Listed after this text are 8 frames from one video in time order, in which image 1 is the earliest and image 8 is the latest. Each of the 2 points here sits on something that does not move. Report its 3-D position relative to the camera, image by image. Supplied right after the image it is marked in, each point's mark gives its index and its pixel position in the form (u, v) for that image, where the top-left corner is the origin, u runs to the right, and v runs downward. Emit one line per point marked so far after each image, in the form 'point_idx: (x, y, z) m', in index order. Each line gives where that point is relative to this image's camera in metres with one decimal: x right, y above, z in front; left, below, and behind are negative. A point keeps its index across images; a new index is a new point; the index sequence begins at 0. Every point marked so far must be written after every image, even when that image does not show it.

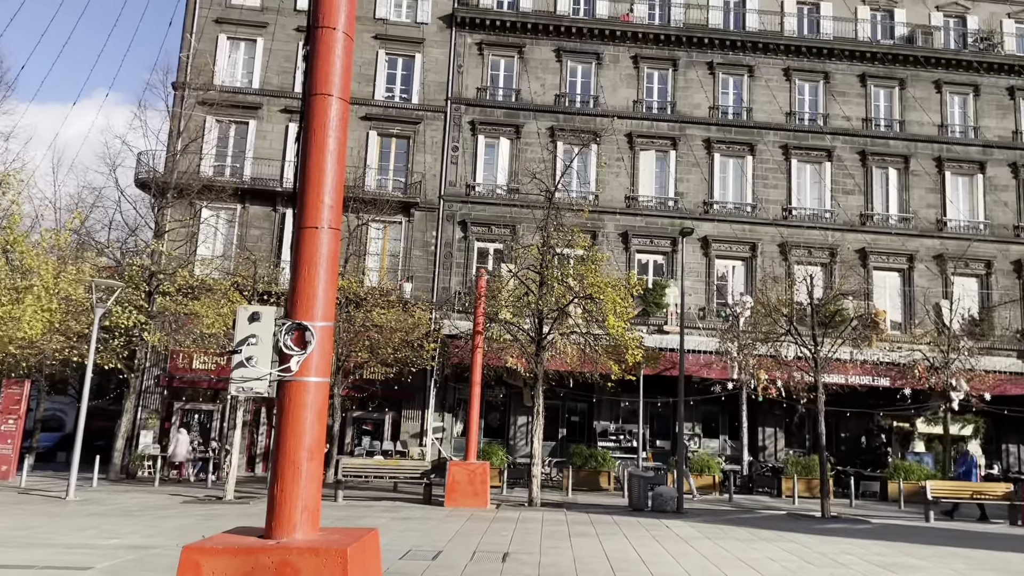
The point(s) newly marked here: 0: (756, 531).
0: (+3.9, -3.9, +13.3) m
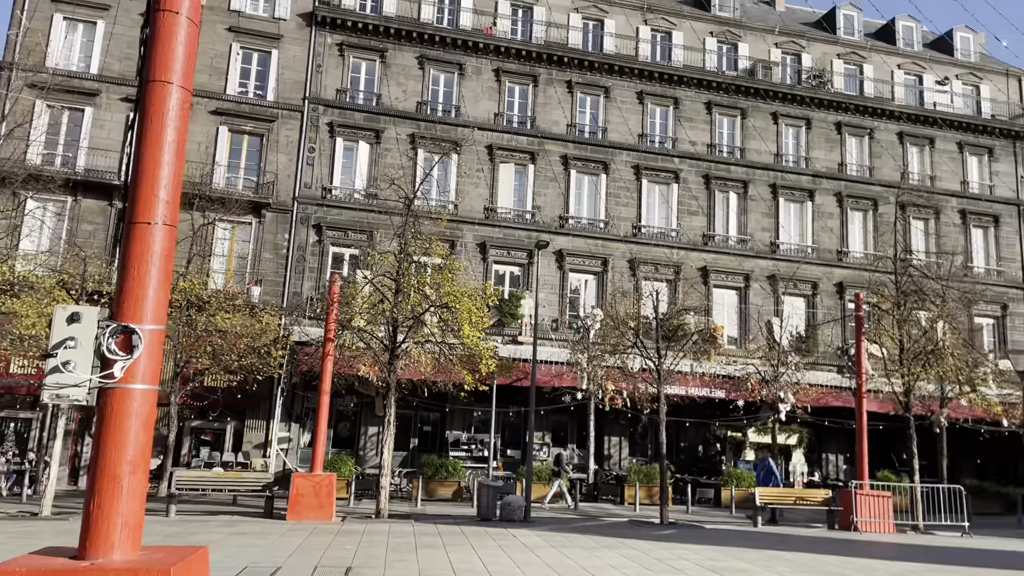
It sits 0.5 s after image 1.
0: (+1.4, -4.2, +13.6) m
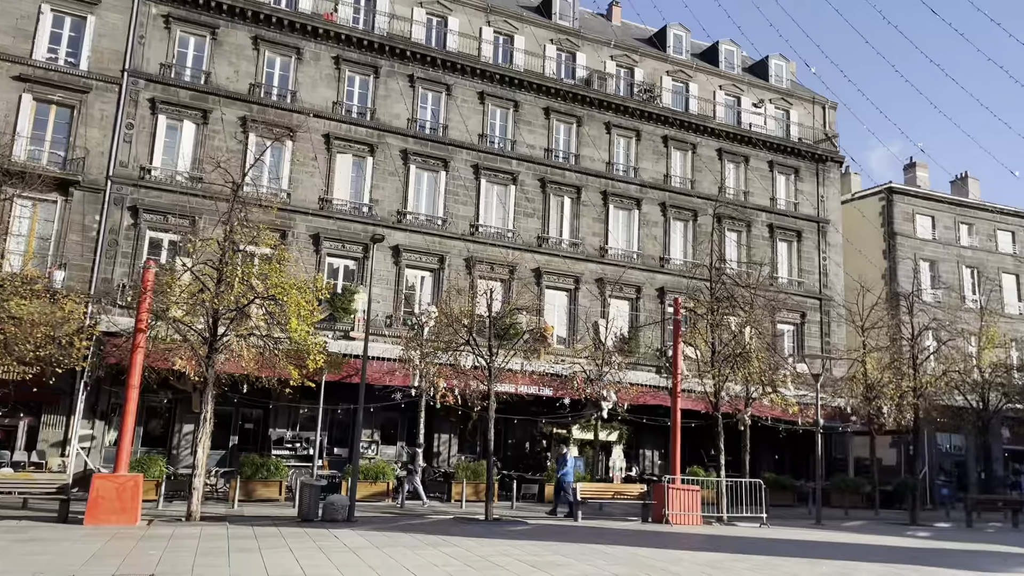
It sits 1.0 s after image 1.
0: (-1.5, -4.1, +13.6) m
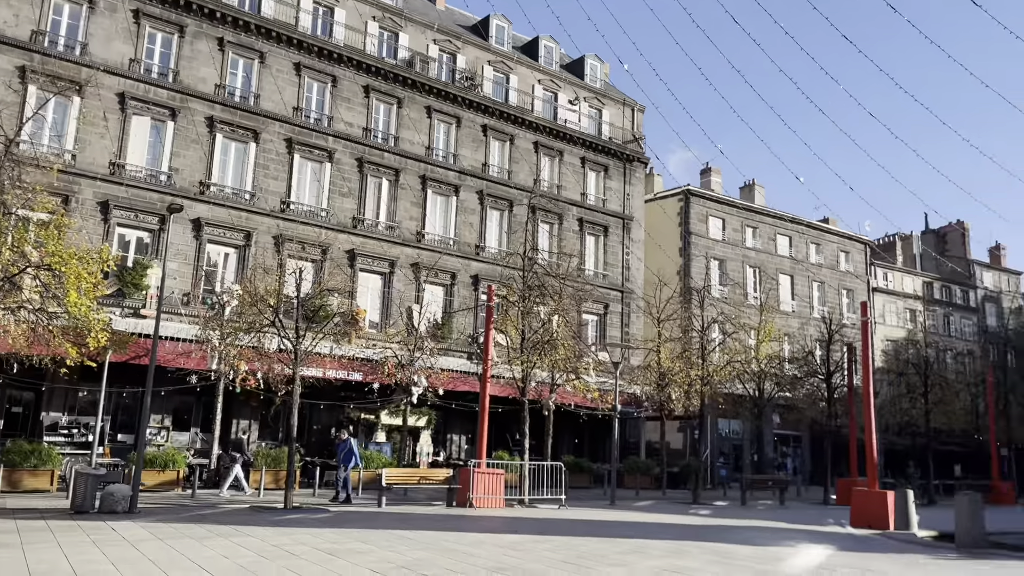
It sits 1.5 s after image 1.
0: (-4.7, -3.7, +12.8) m
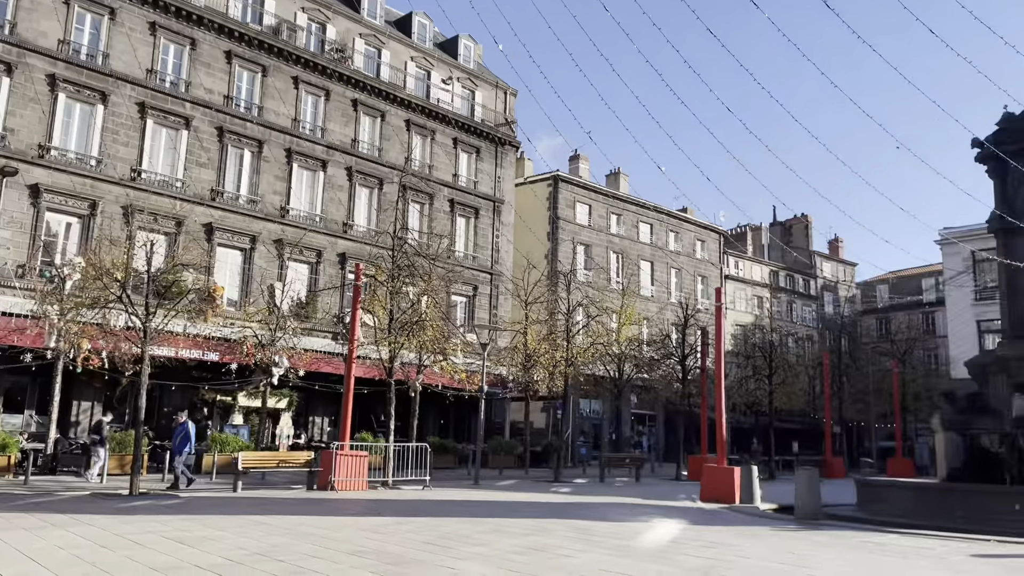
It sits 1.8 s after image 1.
0: (-6.7, -3.3, +11.9) m
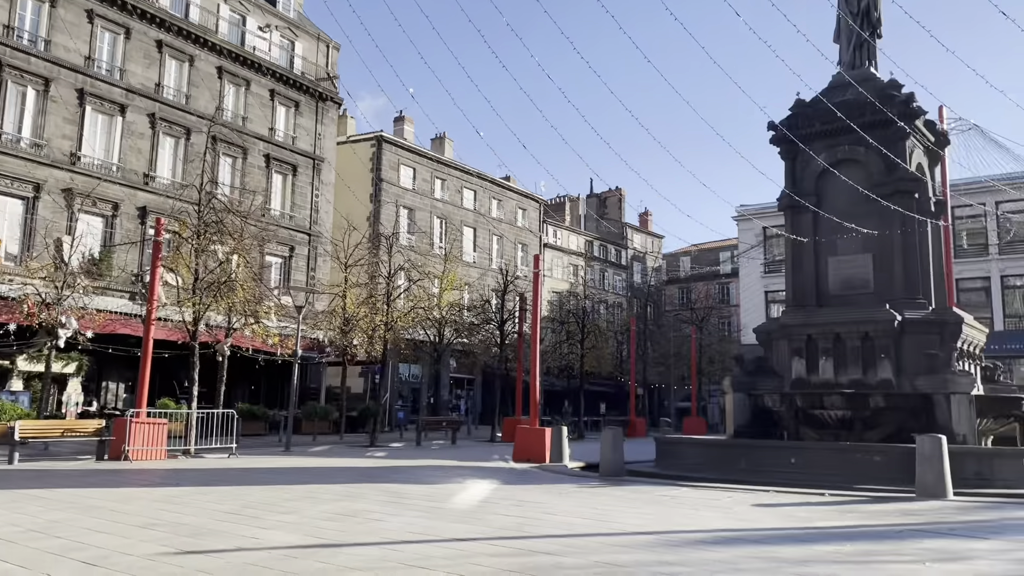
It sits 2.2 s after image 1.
0: (-9.2, -2.6, +10.2) m
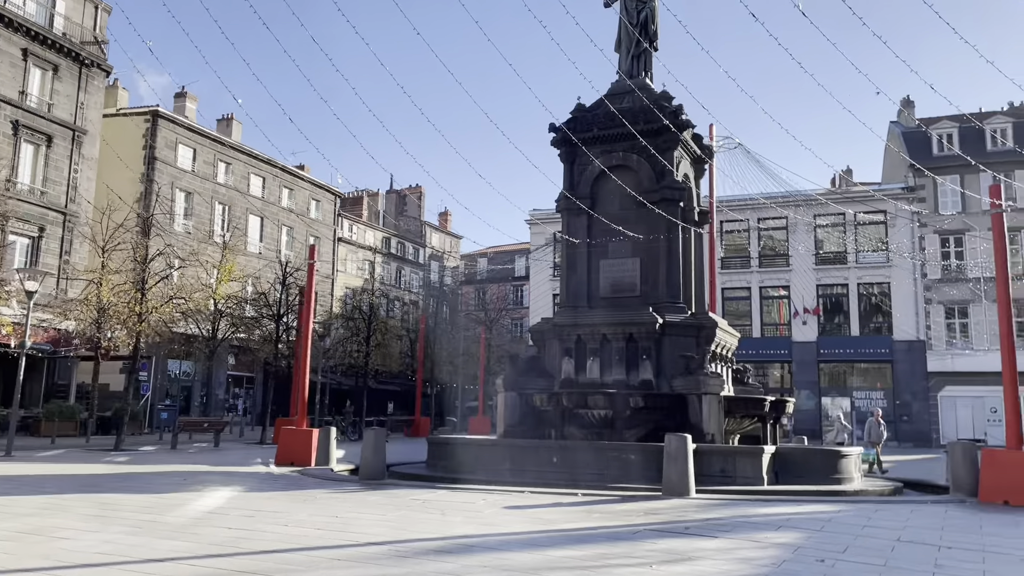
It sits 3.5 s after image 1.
0: (-11.9, -2.2, +7.0) m
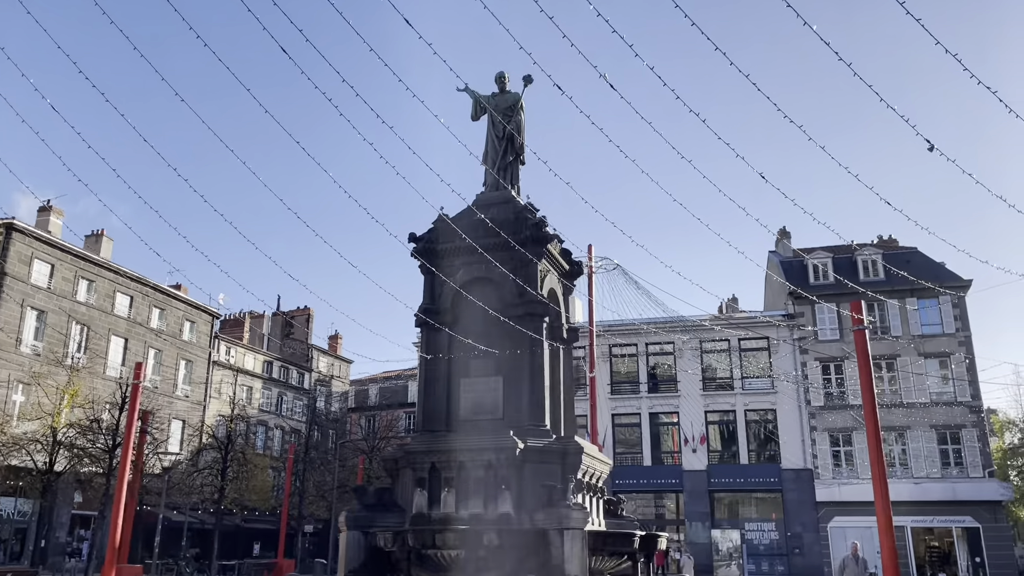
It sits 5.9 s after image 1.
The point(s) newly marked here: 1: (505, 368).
0: (-13.5, -2.7, +4.0) m
1: (-0.1, -1.5, +14.6) m
